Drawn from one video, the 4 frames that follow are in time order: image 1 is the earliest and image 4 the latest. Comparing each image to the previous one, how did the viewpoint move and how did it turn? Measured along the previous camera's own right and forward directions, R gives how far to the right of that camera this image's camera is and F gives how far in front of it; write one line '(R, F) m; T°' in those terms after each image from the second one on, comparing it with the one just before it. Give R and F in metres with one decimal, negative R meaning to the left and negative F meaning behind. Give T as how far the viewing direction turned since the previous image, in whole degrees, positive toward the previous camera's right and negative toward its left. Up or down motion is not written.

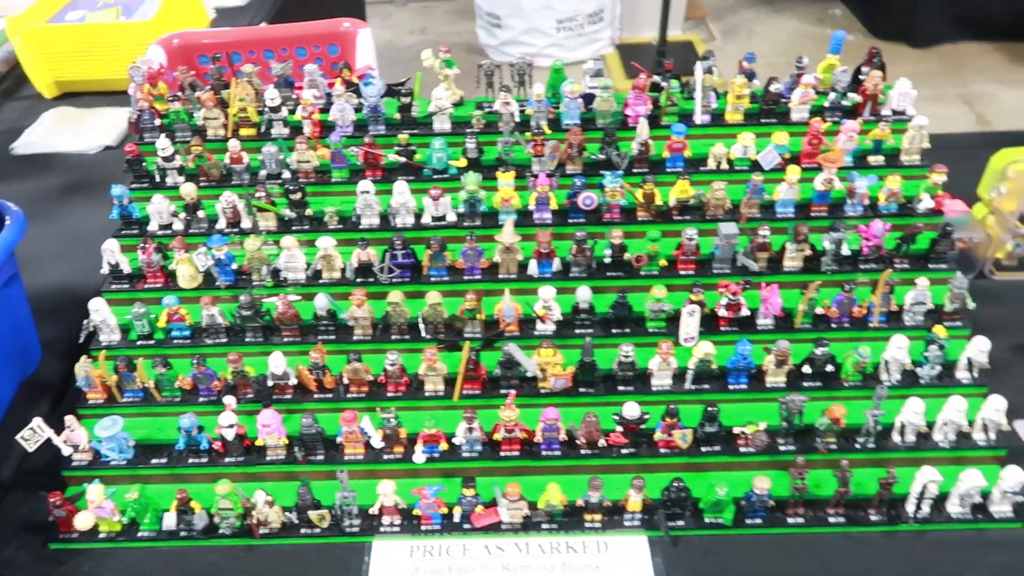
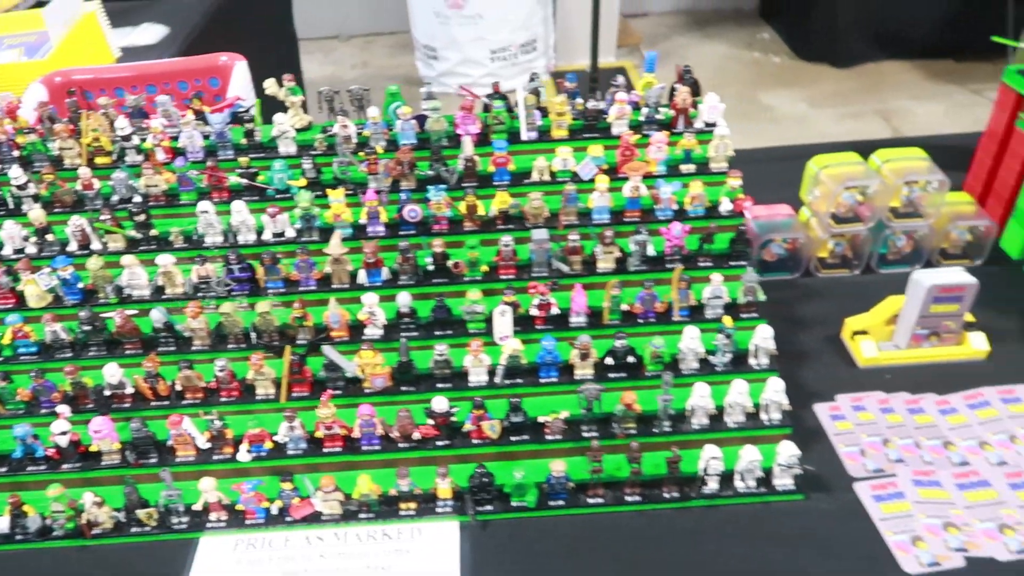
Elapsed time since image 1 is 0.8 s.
(+0.6, -0.2) m; +2°
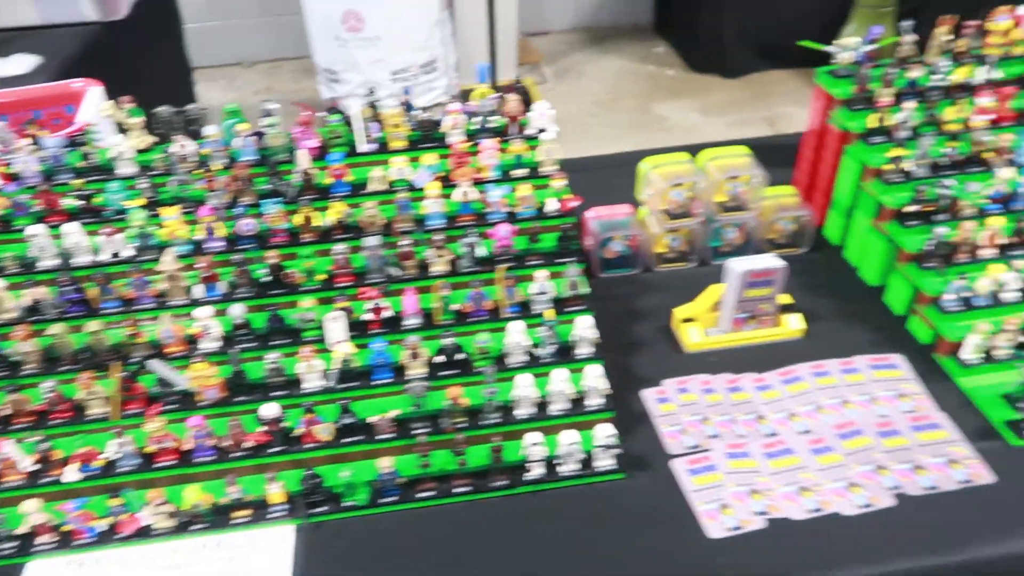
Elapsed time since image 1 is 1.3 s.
(+0.4, -0.1) m; +5°
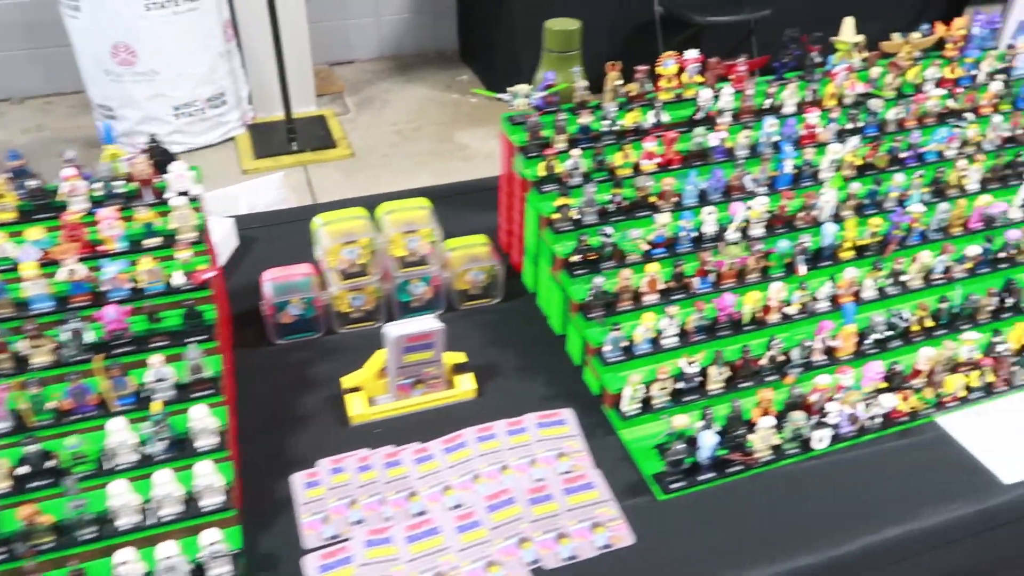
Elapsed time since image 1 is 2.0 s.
(+0.9, +0.2) m; +10°
